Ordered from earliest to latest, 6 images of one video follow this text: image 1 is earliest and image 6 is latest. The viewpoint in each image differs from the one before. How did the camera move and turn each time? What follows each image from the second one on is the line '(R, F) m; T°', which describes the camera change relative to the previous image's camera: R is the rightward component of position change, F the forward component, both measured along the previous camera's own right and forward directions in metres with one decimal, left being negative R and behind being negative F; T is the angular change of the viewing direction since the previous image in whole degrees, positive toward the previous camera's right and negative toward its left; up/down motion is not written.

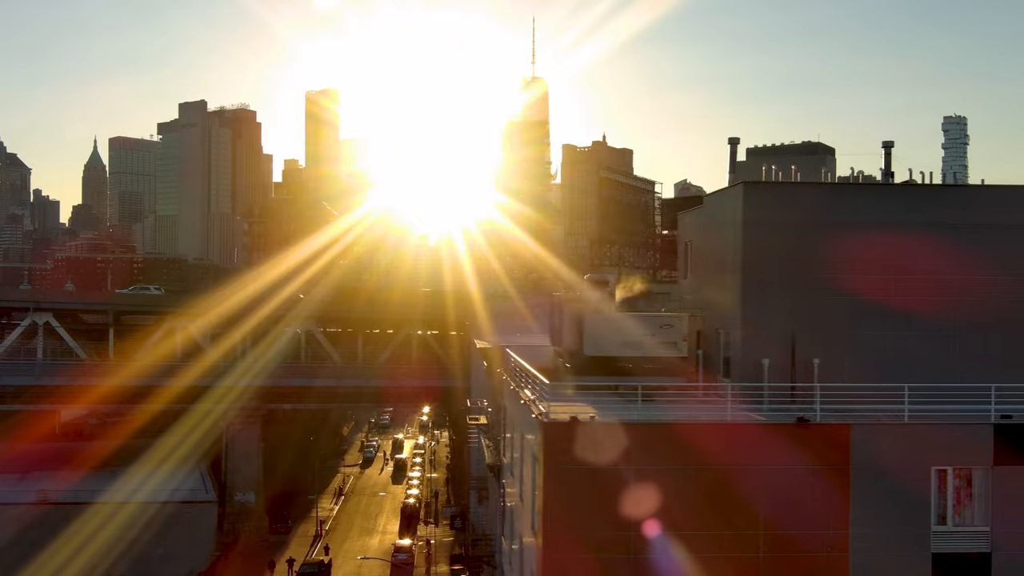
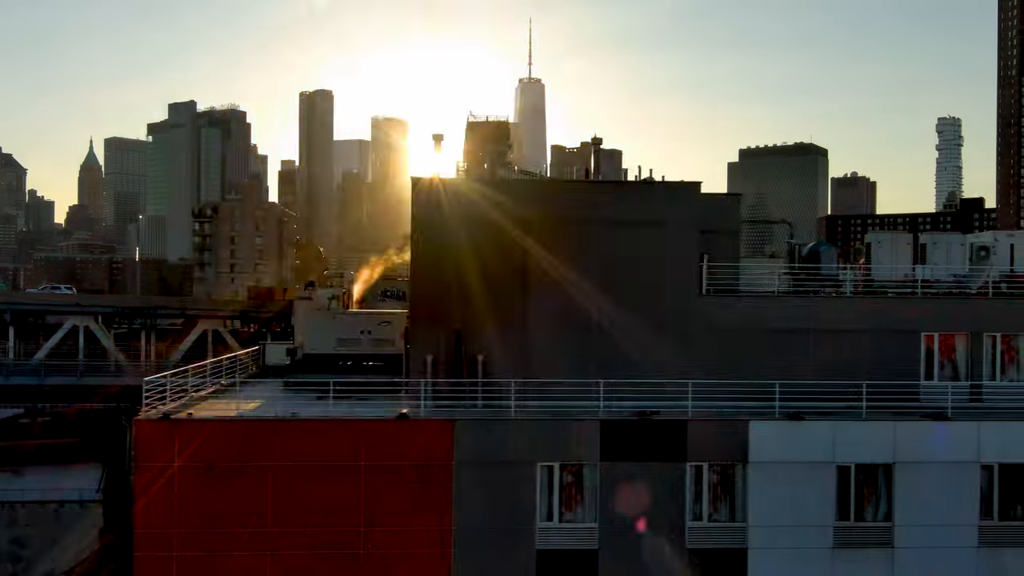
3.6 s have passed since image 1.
(-0.5, +0.3) m; 0°
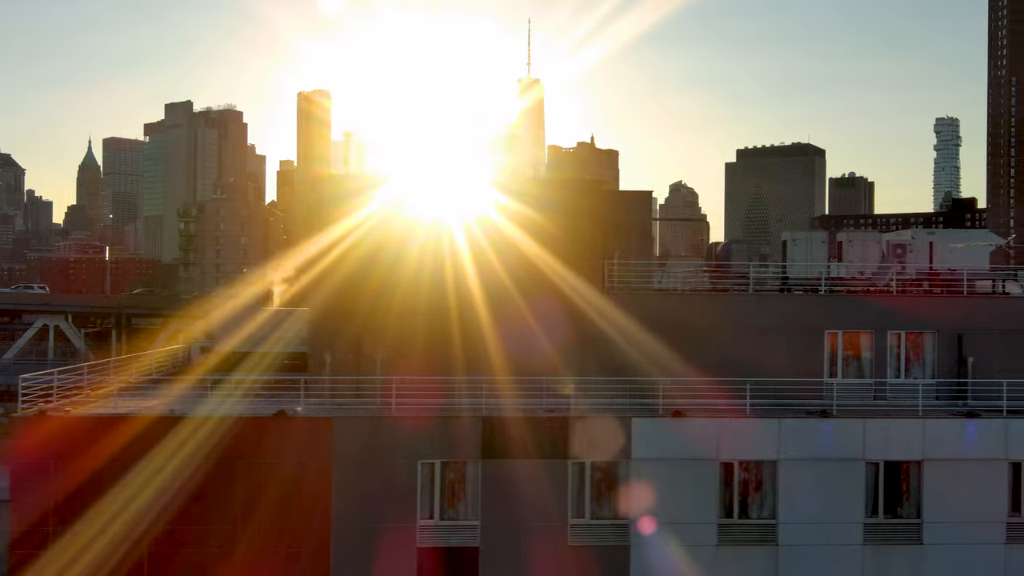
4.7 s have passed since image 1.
(-0.6, -0.1) m; 0°
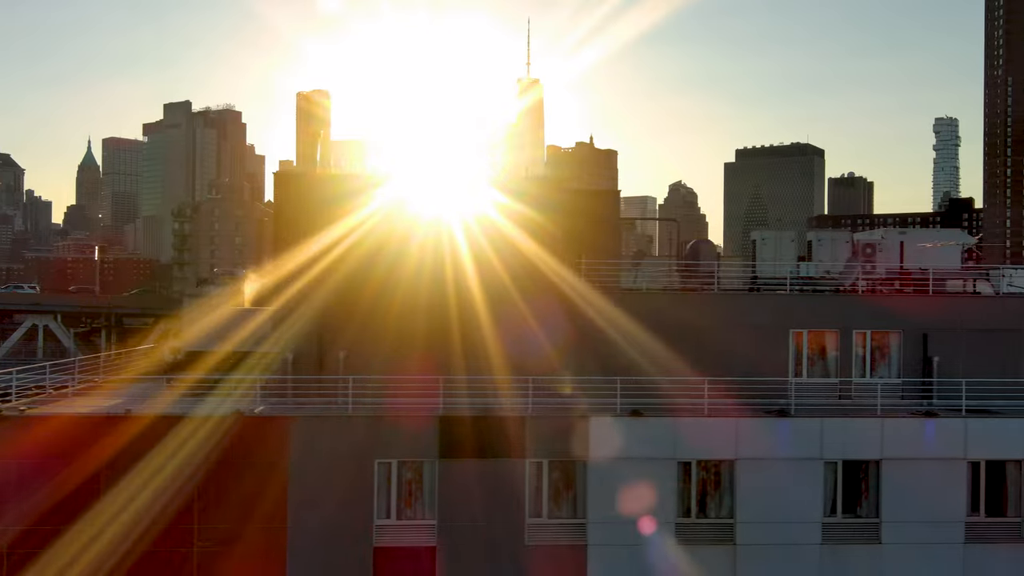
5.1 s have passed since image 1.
(+0.7, 0.0) m; 0°
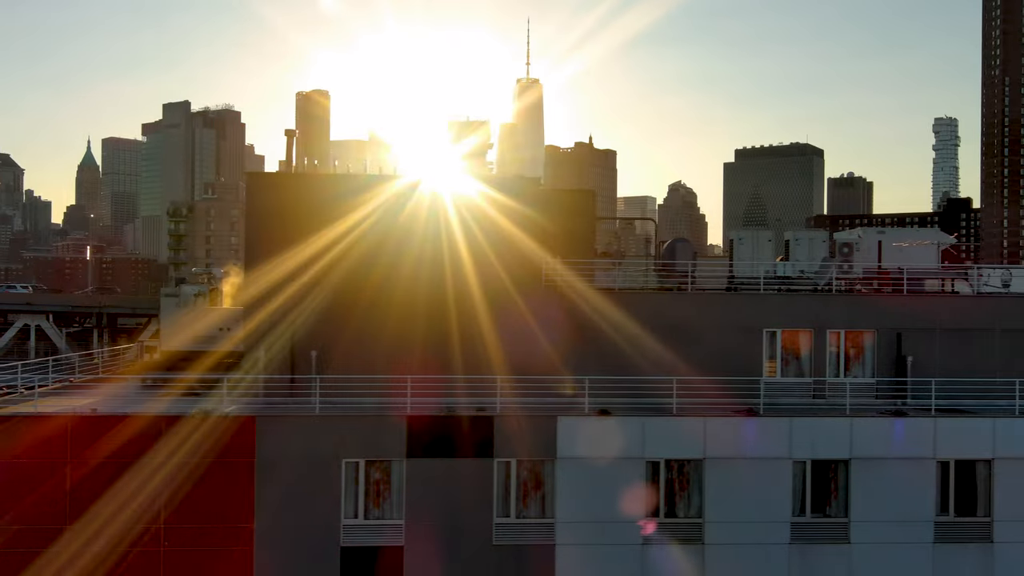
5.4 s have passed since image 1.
(+0.5, 0.0) m; 0°
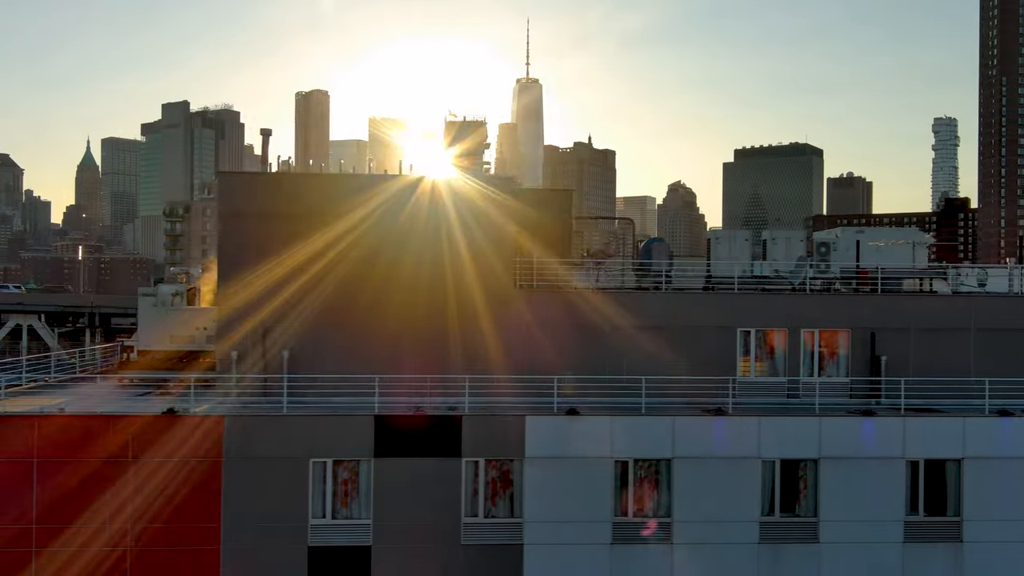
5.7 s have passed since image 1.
(+0.5, 0.0) m; 0°
